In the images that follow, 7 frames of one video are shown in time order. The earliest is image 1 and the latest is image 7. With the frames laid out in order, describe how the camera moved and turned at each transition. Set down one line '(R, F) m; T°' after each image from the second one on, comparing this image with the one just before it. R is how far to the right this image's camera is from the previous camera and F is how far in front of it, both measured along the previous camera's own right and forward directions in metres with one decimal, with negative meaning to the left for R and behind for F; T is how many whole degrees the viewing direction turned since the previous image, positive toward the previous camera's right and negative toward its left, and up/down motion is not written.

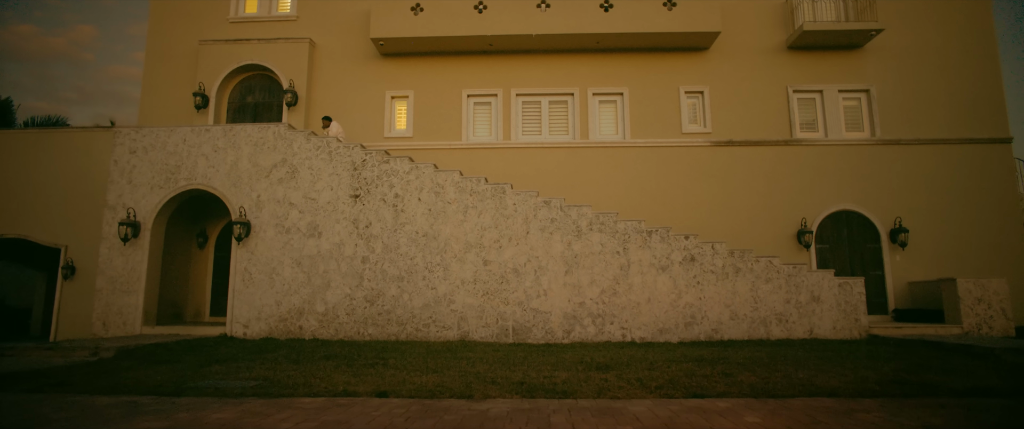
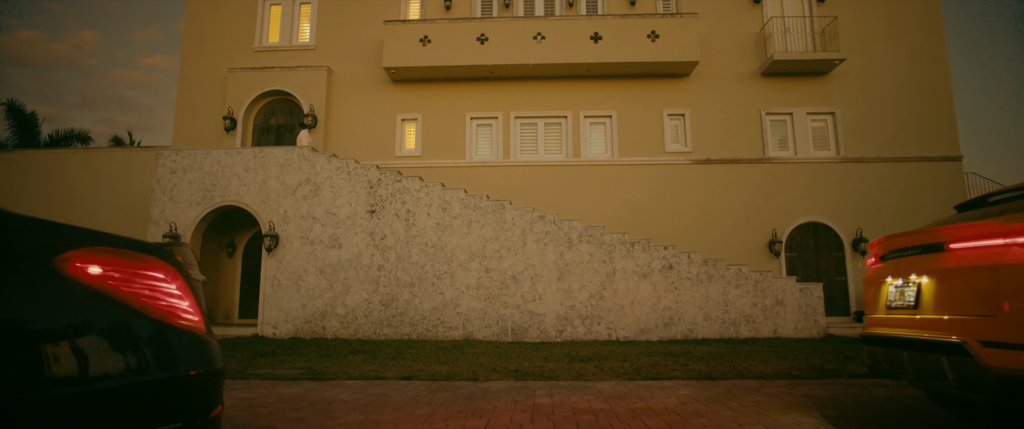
(+0.1, -1.4) m; 0°
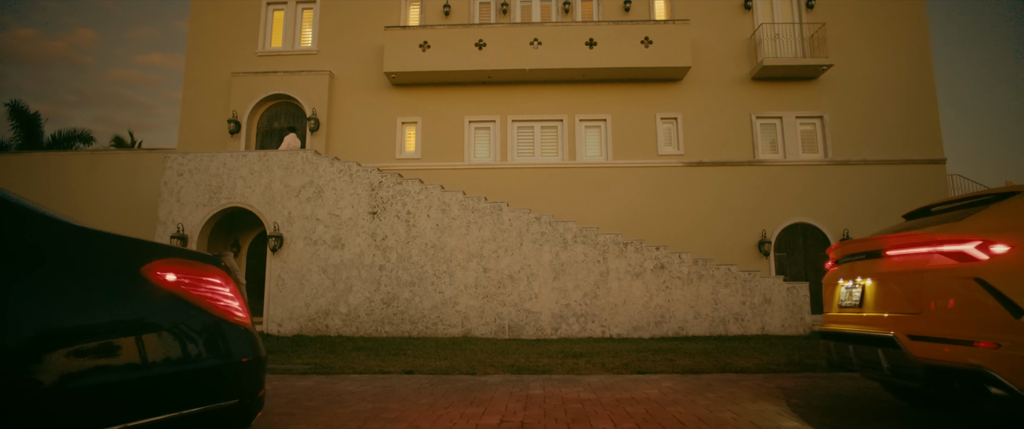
(0.0, -0.4) m; 0°
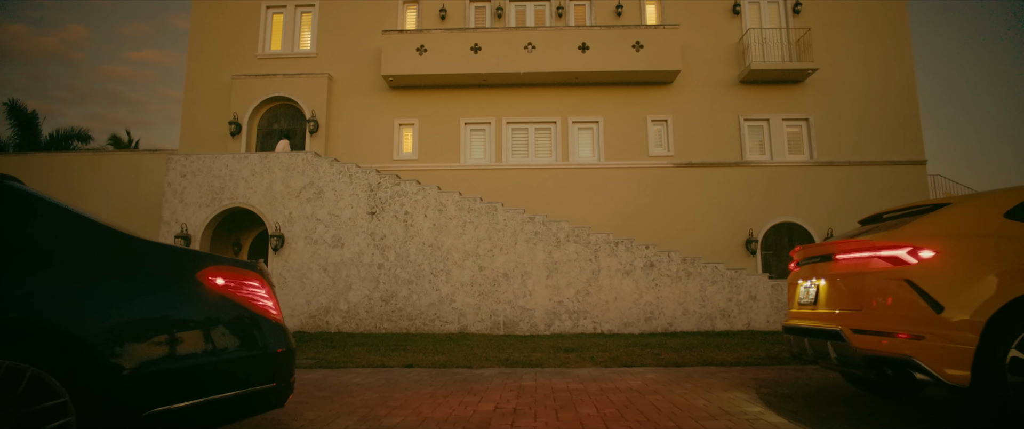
(0.0, -0.4) m; +1°
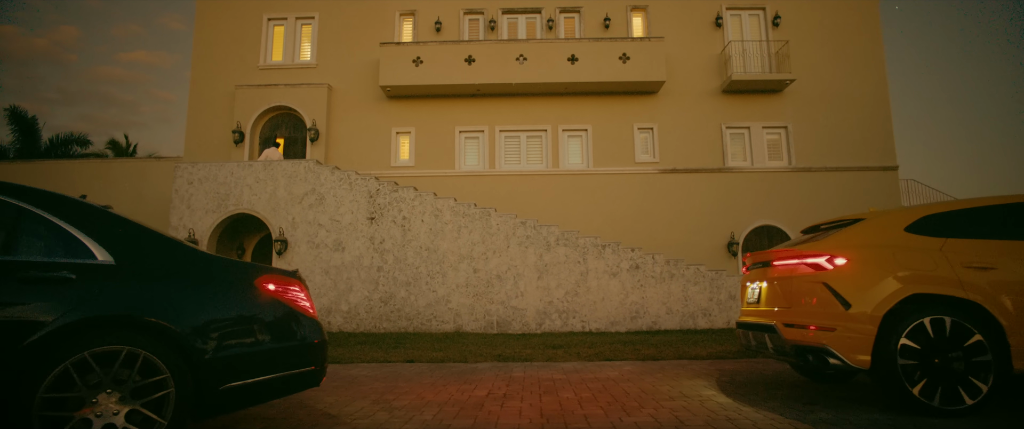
(0.0, -0.7) m; +1°
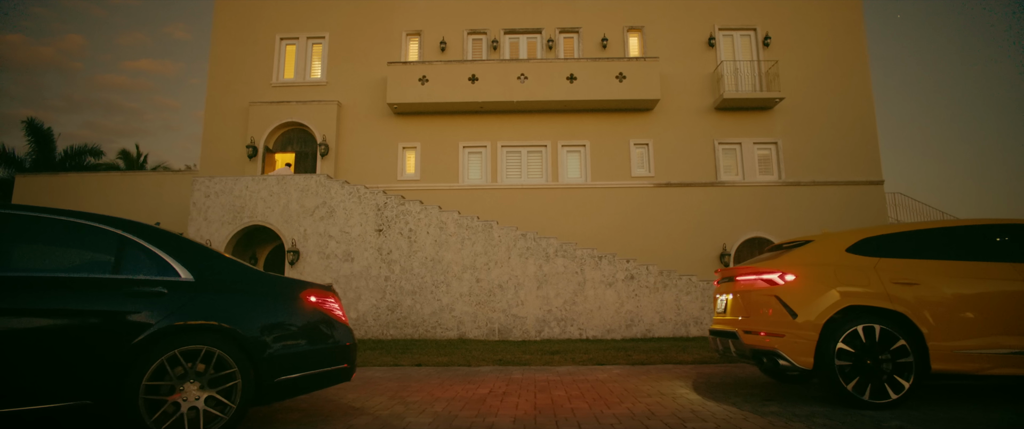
(0.0, -0.7) m; 0°
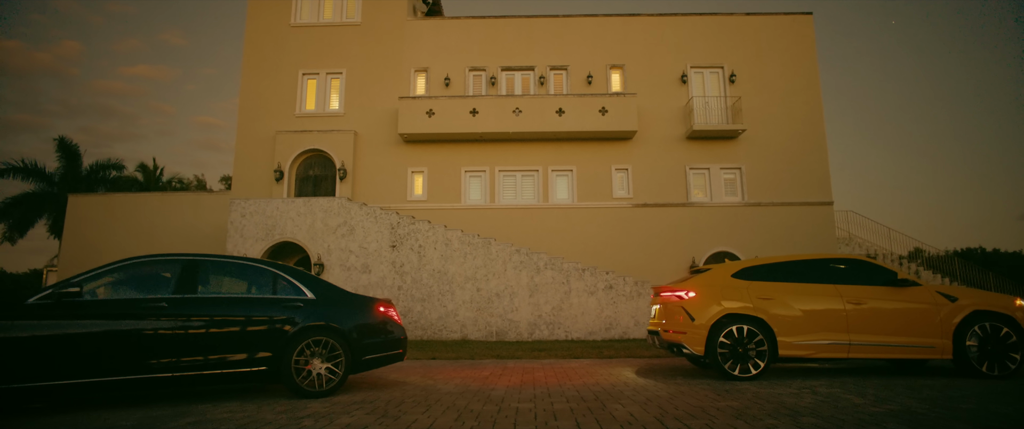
(0.0, -2.4) m; 0°
